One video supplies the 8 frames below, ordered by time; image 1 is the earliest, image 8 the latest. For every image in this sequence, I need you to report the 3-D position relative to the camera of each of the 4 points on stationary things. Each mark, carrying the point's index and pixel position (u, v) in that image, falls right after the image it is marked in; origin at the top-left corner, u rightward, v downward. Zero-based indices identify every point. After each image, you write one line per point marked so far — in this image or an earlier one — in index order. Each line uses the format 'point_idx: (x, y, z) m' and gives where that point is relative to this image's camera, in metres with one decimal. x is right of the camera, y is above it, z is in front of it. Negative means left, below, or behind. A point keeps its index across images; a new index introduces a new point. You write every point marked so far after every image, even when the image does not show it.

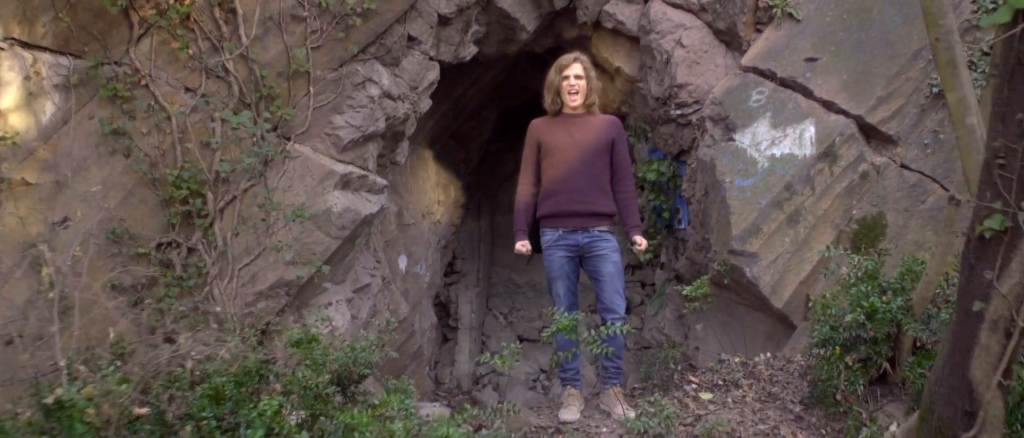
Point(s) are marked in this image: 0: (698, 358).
0: (+0.9, -0.7, +4.4) m
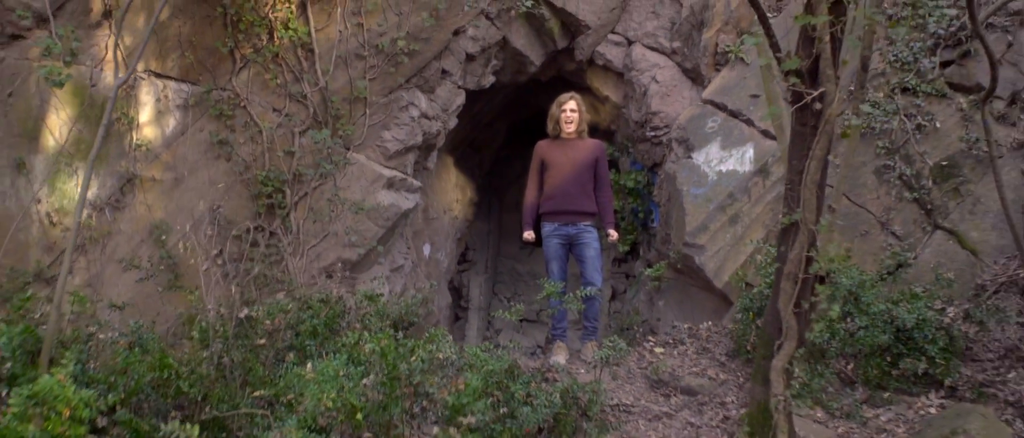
0: (+0.9, -0.7, +5.7) m
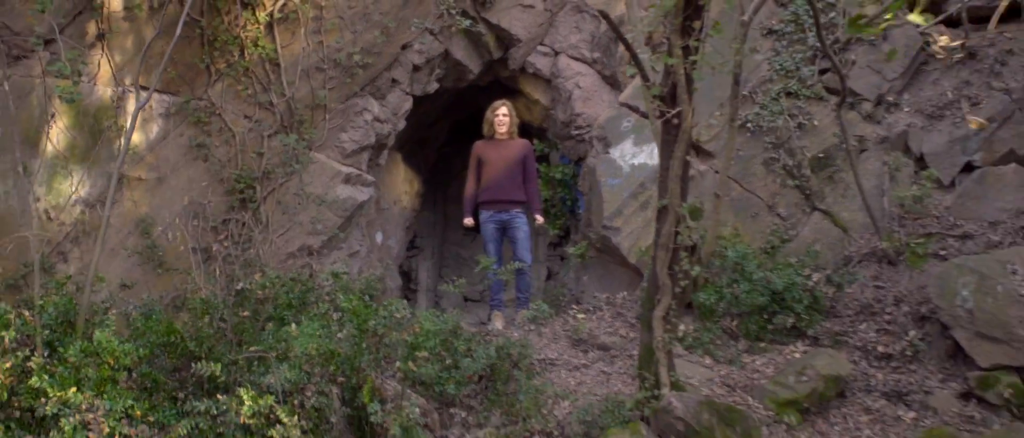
0: (+0.5, -0.6, +6.6) m
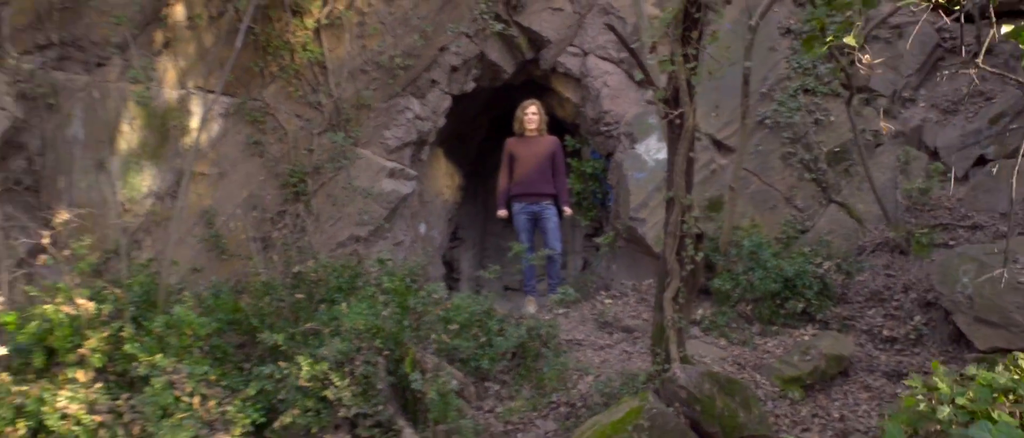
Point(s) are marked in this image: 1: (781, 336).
0: (+0.8, -0.5, +7.1) m
1: (+1.6, -0.7, +5.5) m
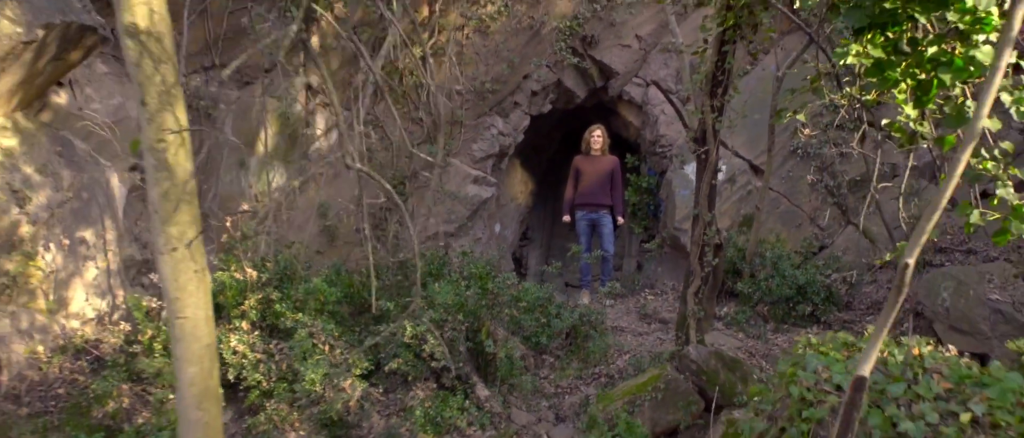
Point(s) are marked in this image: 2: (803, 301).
0: (+1.3, -0.6, +8.2) m
1: (+2.0, -0.8, +6.6) m
2: (+2.2, -0.6, +6.7) m
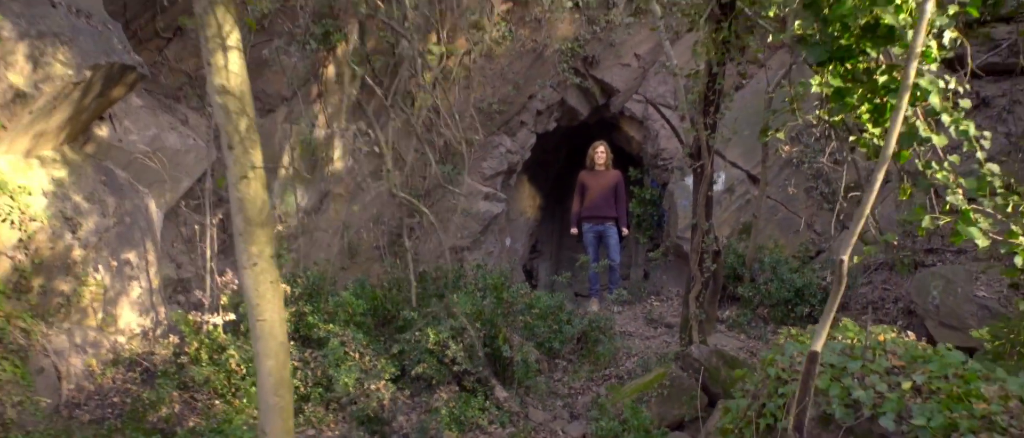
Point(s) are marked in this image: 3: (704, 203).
0: (+1.4, -0.7, +8.6) m
1: (+2.2, -0.9, +7.0) m
2: (+2.3, -0.7, +7.1) m
3: (+1.2, +0.1, +5.8) m
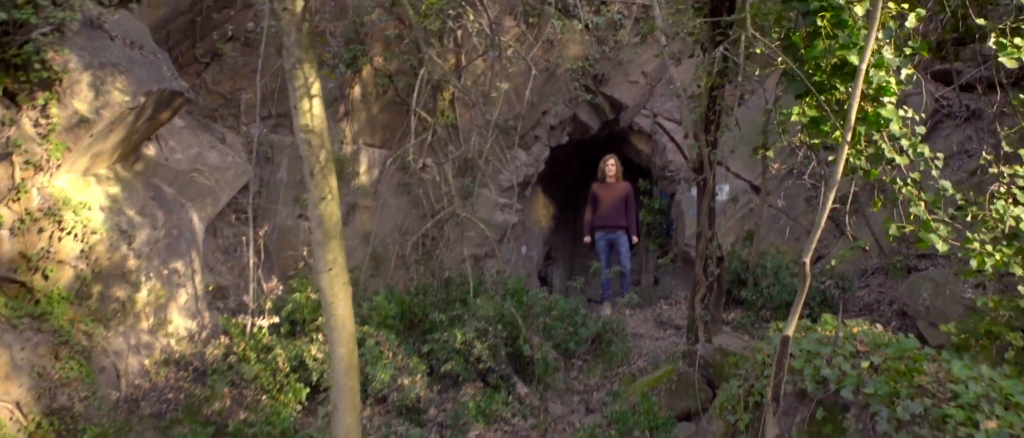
0: (+1.6, -0.8, +9.1) m
1: (+2.3, -1.0, +7.5) m
2: (+2.4, -0.7, +7.6) m
3: (+1.4, 0.0, +6.3) m
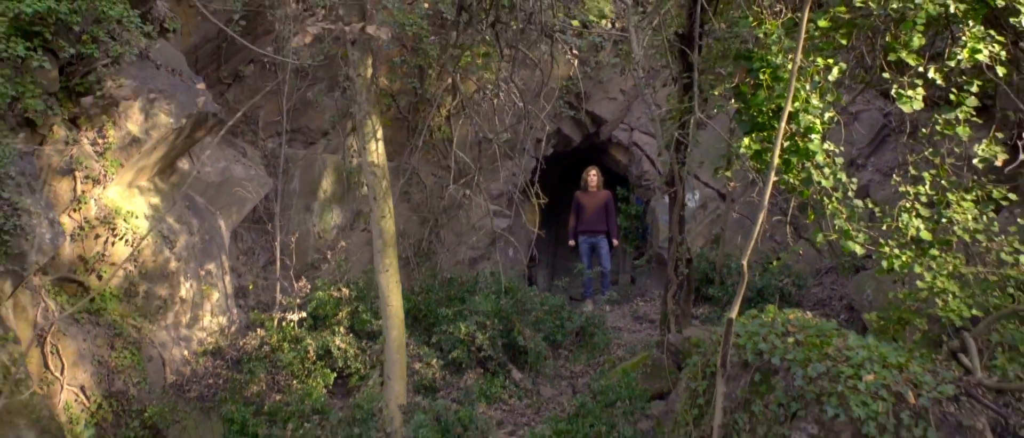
0: (+1.5, -0.8, +10.1) m
1: (+2.2, -1.0, +8.5) m
2: (+2.4, -0.8, +8.6) m
3: (+1.3, 0.0, +7.2) m
